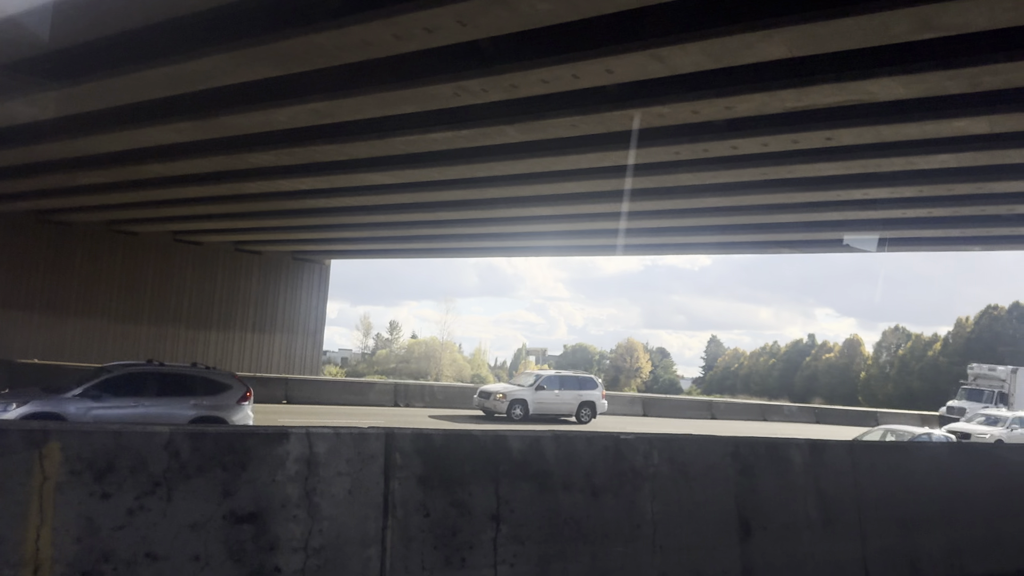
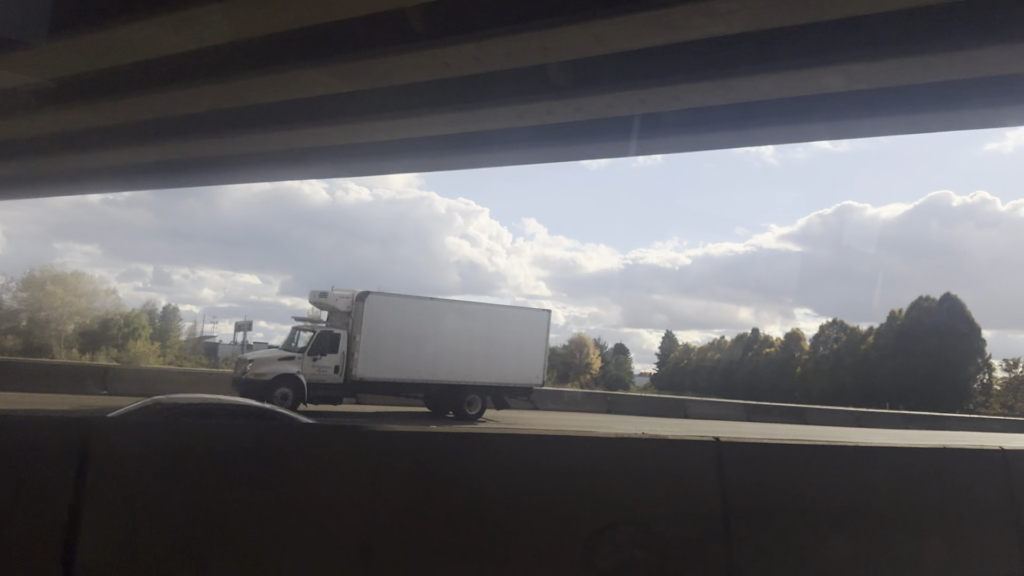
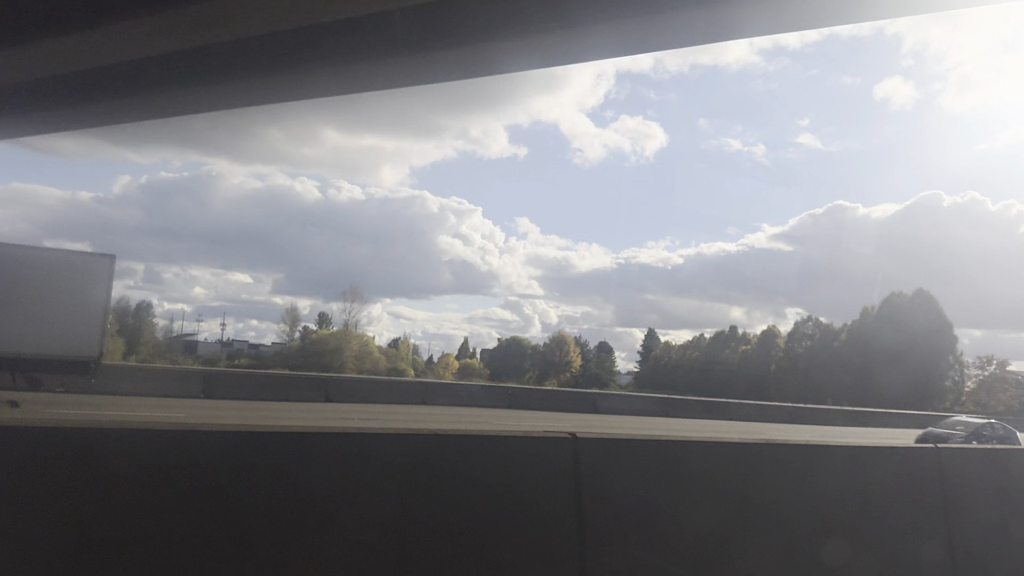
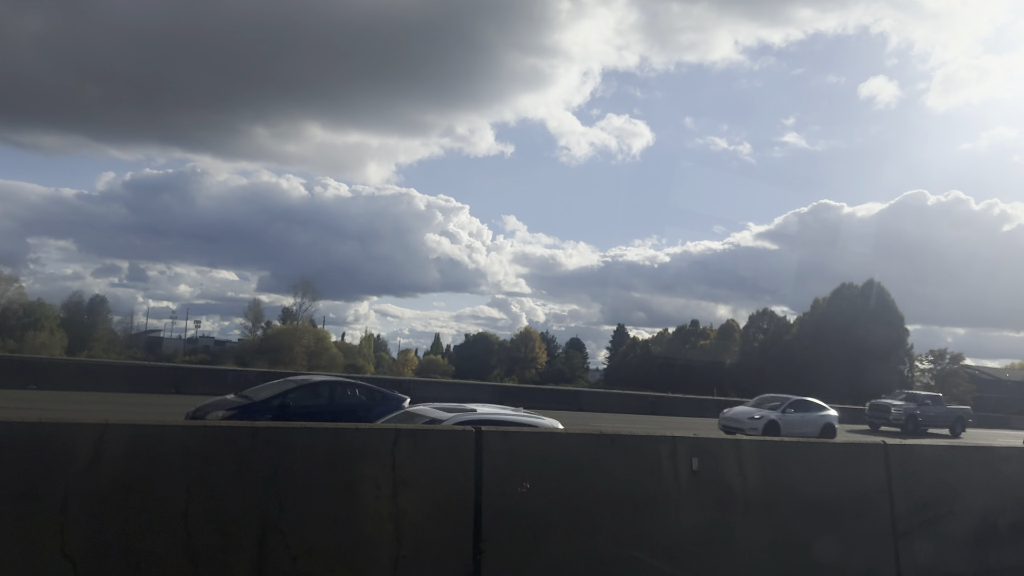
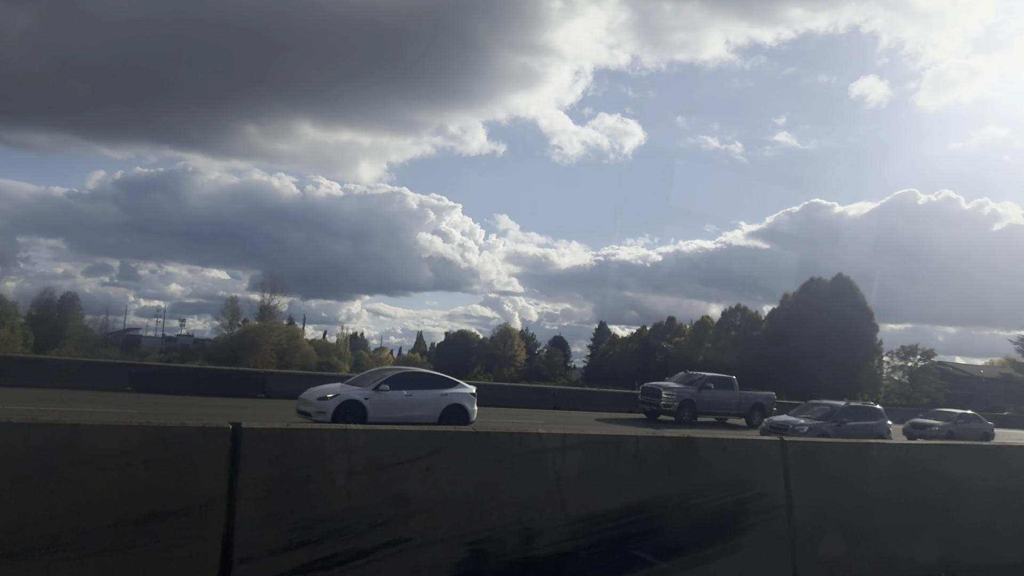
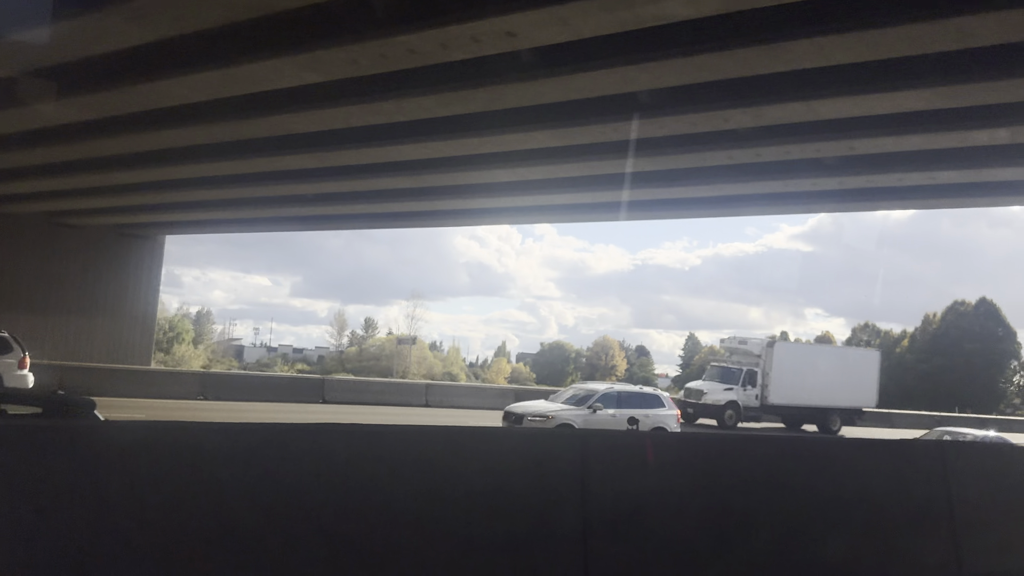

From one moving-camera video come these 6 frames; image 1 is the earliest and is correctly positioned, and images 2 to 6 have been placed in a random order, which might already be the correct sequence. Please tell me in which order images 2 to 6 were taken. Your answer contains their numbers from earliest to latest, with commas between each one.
6, 2, 3, 4, 5
